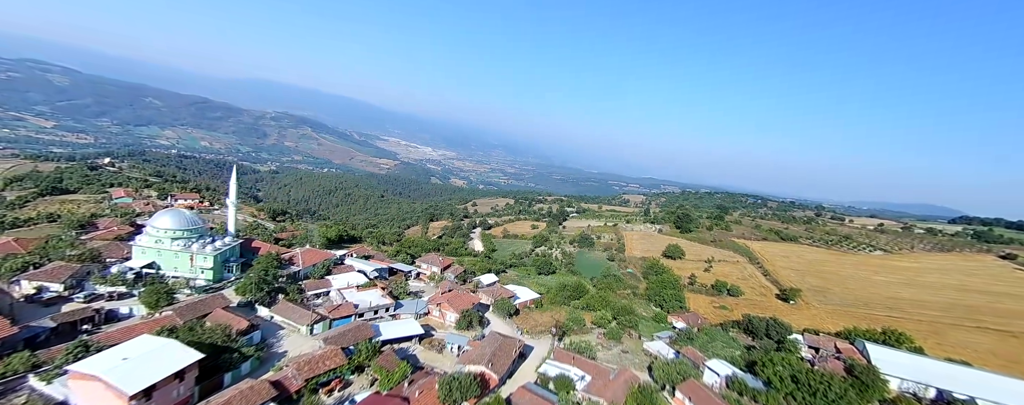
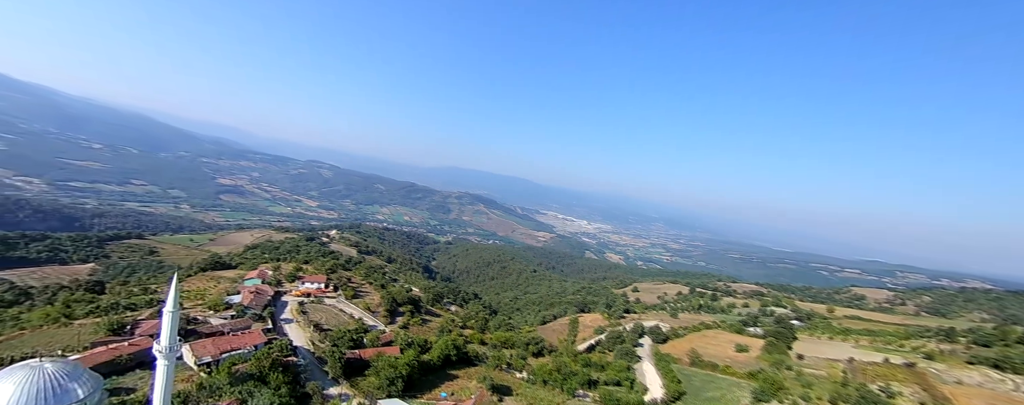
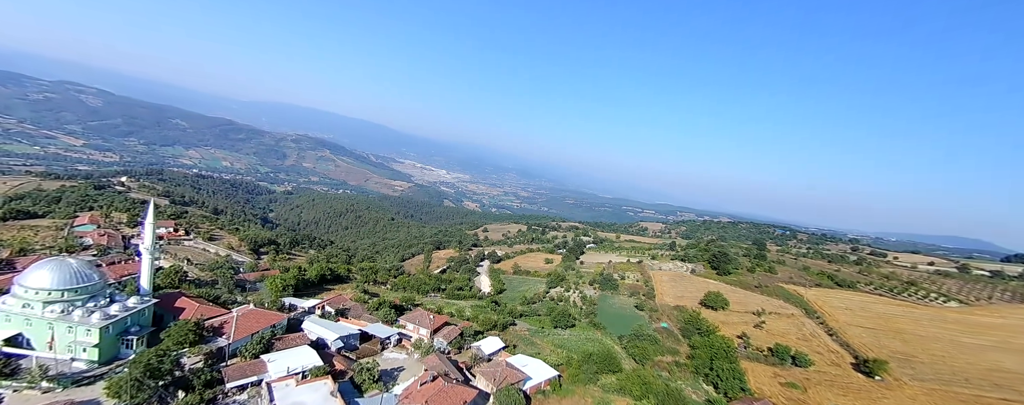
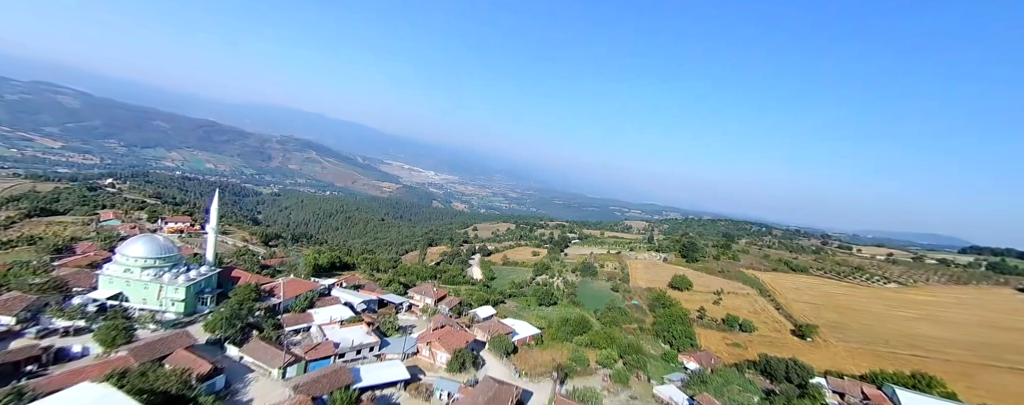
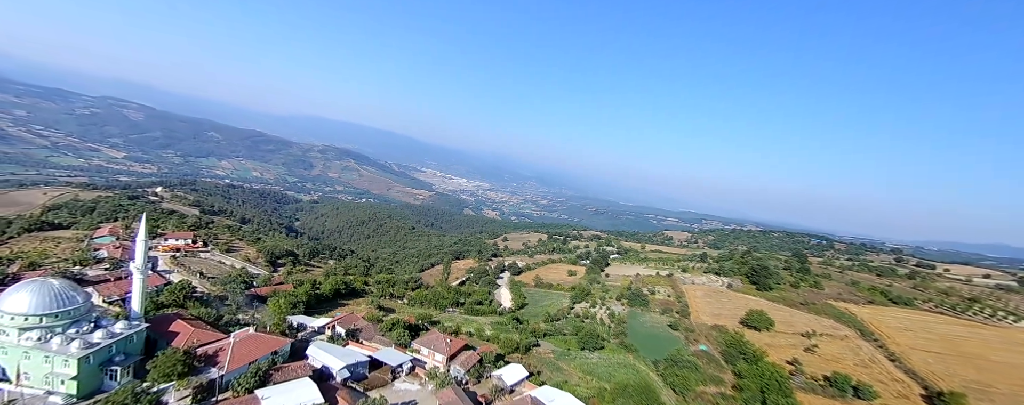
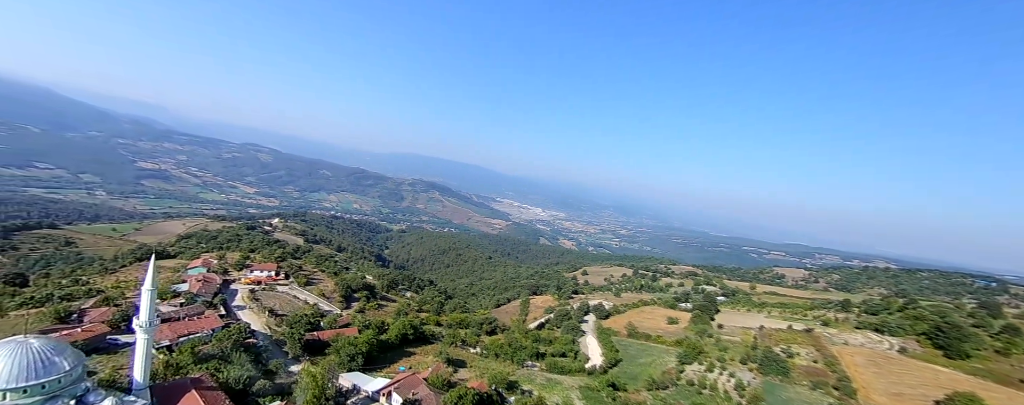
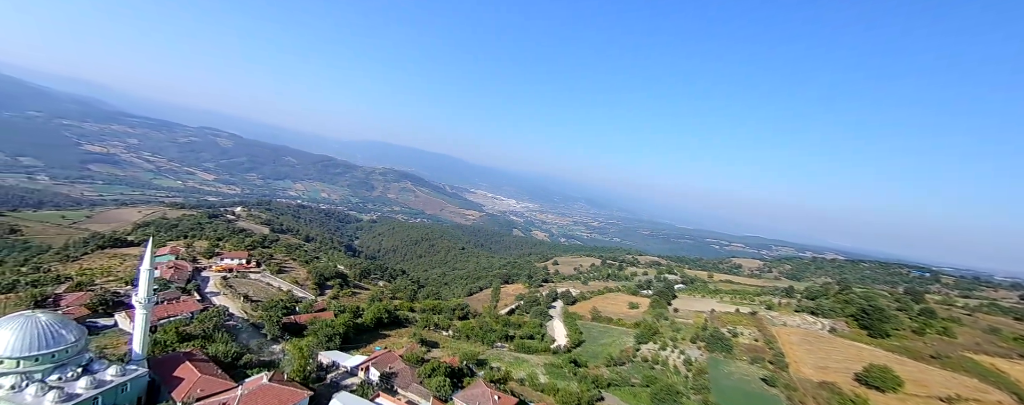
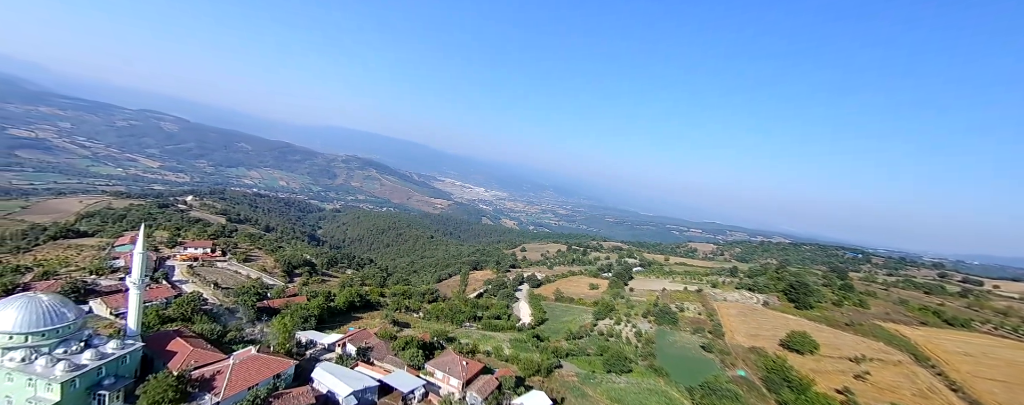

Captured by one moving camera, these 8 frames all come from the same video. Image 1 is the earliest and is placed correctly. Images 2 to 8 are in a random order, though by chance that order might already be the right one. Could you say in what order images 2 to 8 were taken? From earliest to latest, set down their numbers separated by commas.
4, 3, 5, 8, 7, 6, 2
